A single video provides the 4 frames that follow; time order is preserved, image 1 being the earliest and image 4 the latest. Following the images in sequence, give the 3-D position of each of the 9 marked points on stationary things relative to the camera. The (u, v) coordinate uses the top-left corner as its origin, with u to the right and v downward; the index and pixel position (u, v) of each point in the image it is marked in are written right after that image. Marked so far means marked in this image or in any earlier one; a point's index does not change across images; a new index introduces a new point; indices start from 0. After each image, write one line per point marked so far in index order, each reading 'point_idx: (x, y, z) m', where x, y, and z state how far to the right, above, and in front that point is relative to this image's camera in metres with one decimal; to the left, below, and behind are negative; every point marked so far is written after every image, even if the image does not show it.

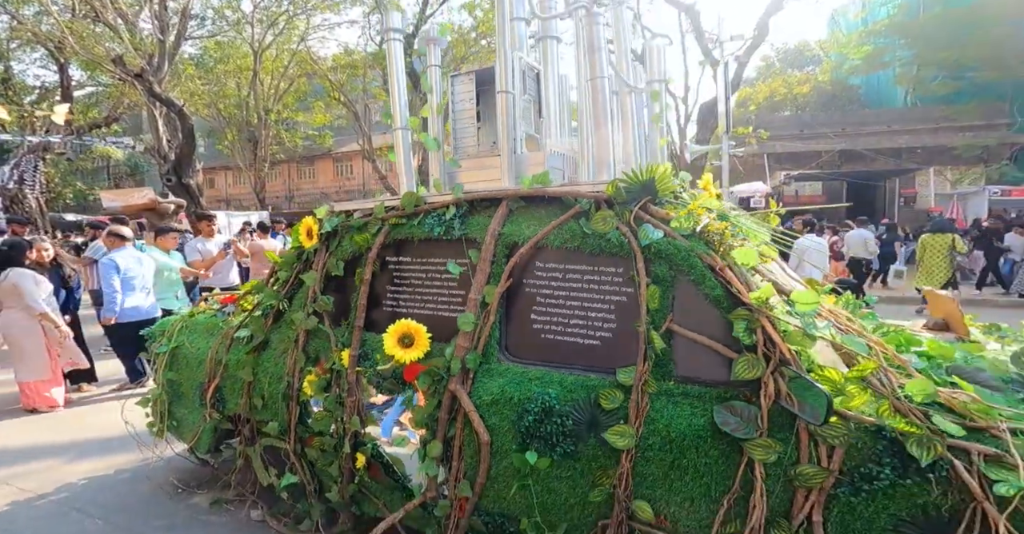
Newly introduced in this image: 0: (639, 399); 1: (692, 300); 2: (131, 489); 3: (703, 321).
0: (+0.4, -0.4, +1.6) m
1: (+0.5, -0.1, +1.6) m
2: (-2.1, -1.3, +3.2) m
3: (+0.5, -0.2, +1.6) m
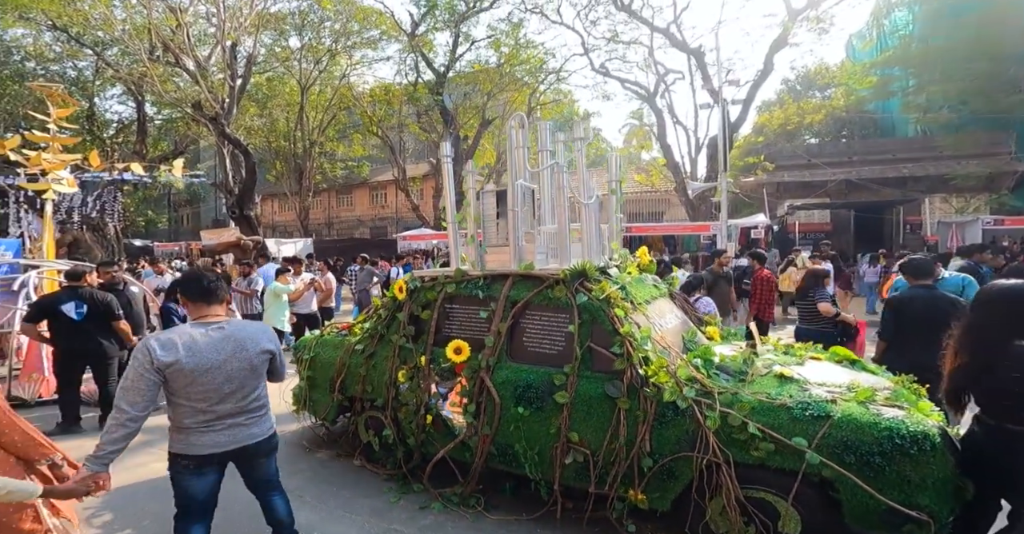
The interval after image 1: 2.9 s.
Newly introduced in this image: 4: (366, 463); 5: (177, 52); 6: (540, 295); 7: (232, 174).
0: (+0.4, -0.7, +3.3) m
1: (+0.5, -0.4, +3.4) m
2: (-2.1, -1.6, +5.0) m
3: (+0.5, -0.4, +3.3) m
4: (-1.2, -1.6, +4.5) m
5: (-9.3, +6.0, +15.7) m
6: (+0.2, -0.2, +3.6) m
7: (-9.9, +3.3, +19.9) m
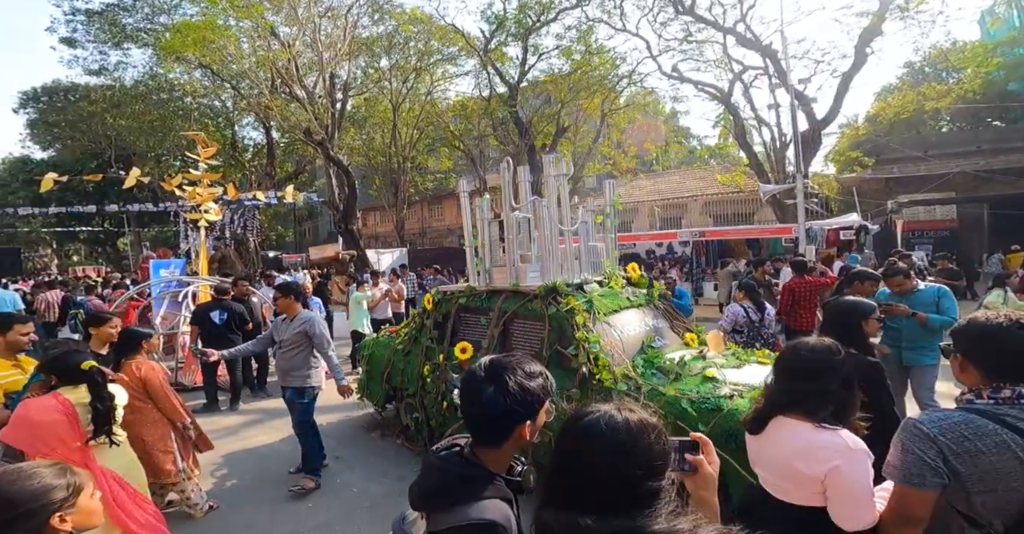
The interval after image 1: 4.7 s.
0: (+0.2, -0.8, +4.2) m
1: (+0.4, -0.5, +4.2) m
2: (-1.8, -1.8, +6.3) m
3: (+0.4, -0.6, +4.2) m
4: (-1.1, -1.7, +5.6) m
5: (-7.3, +5.7, +18.0) m
6: (+0.1, -0.3, +4.5) m
7: (-7.1, +2.9, +22.3) m
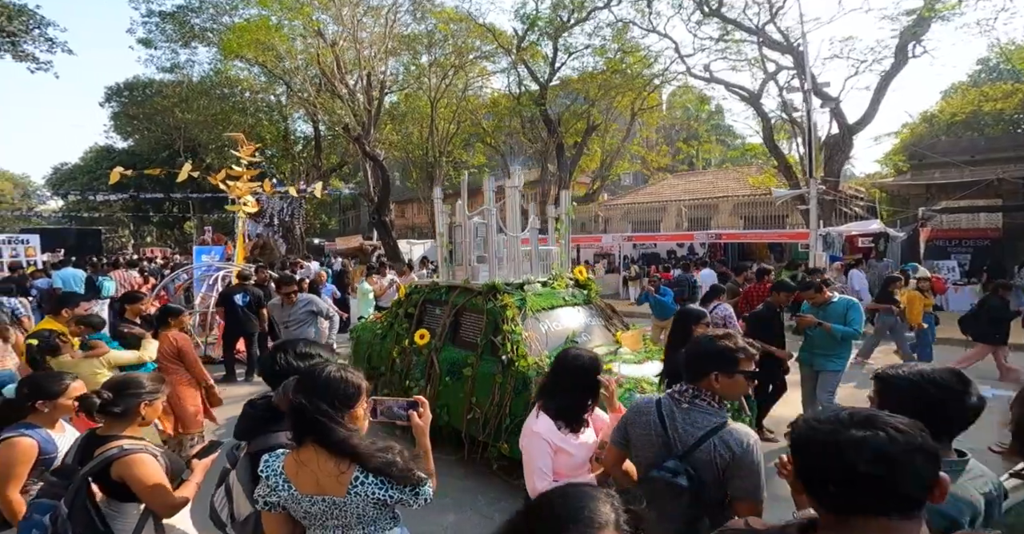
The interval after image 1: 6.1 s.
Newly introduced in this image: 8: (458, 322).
0: (-0.3, -0.8, +4.9) m
1: (-0.1, -0.5, +4.9) m
2: (-2.2, -1.7, +7.1) m
3: (-0.1, -0.6, +4.8) m
4: (-1.5, -1.7, +6.4) m
5: (-6.4, +6.2, +19.2) m
6: (-0.4, -0.3, +5.2) m
7: (-5.9, +3.4, +23.5) m
8: (-0.5, -0.5, +5.3) m
